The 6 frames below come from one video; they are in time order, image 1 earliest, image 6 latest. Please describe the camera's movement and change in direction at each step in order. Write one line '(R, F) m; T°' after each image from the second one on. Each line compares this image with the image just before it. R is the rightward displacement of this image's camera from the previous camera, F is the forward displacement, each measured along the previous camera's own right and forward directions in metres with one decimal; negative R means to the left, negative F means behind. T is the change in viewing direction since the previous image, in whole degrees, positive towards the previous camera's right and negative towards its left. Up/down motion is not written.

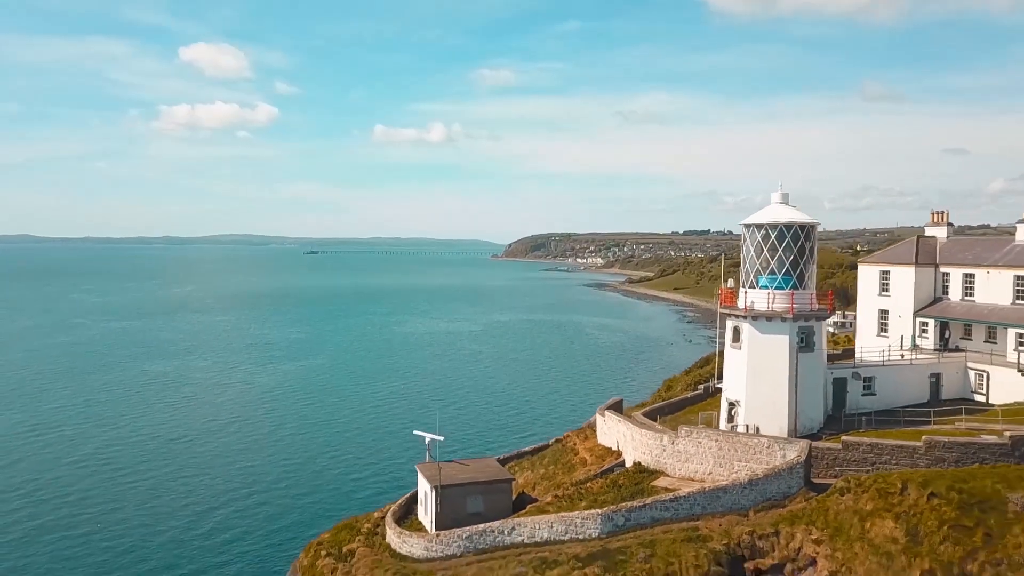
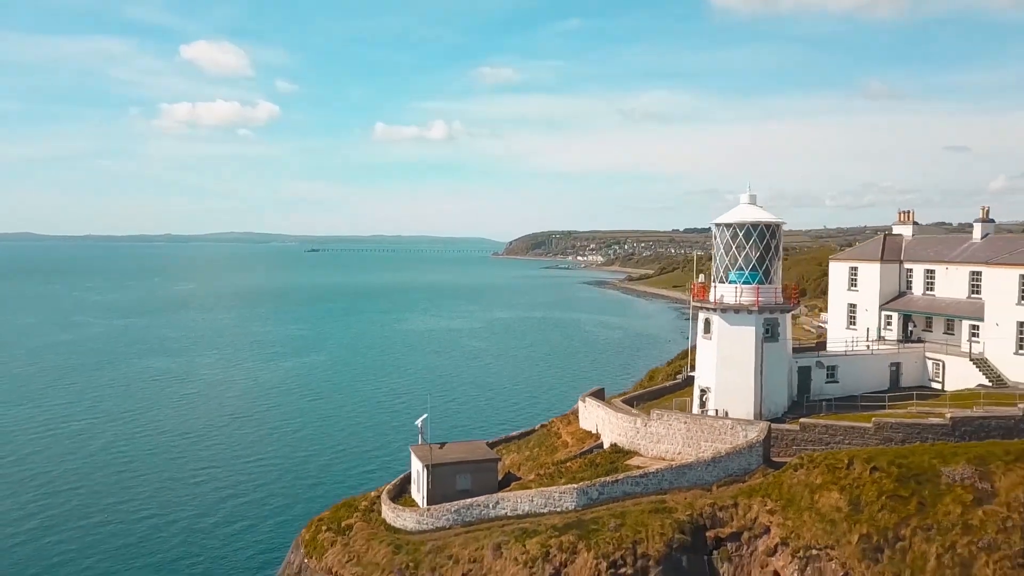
(+0.5, -1.8) m; 0°
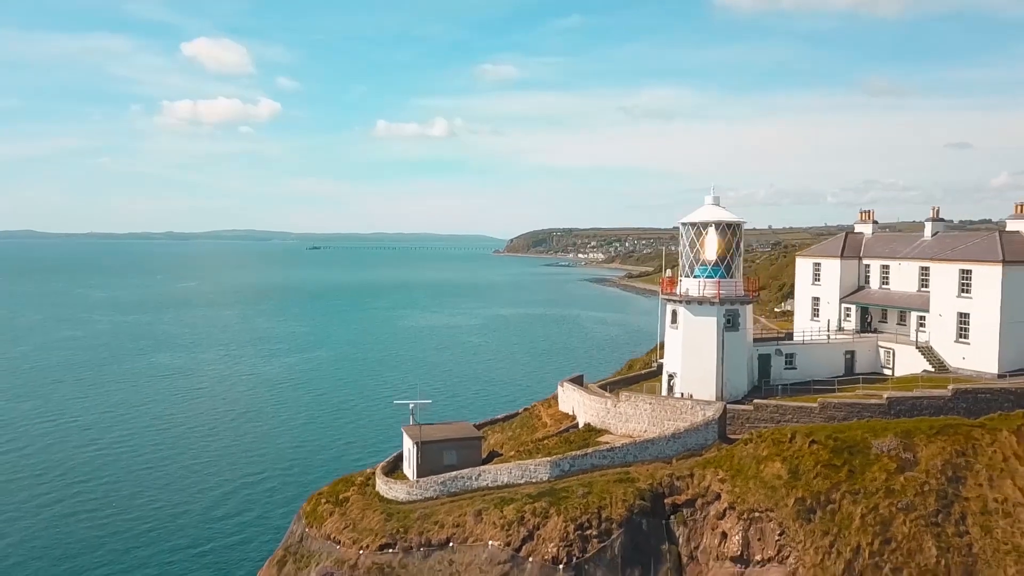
(+0.7, -2.3) m; 0°
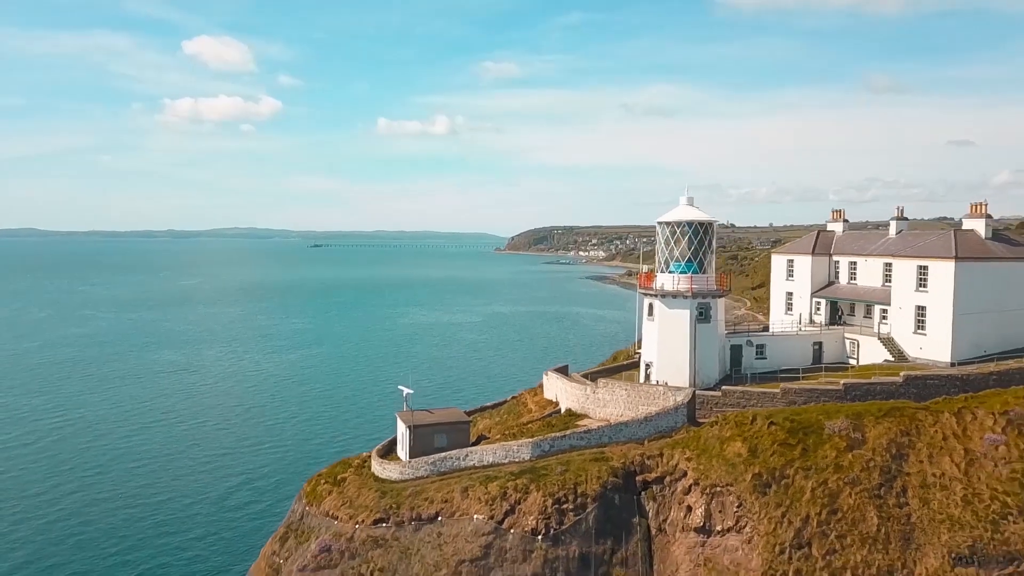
(+0.6, -1.9) m; 0°
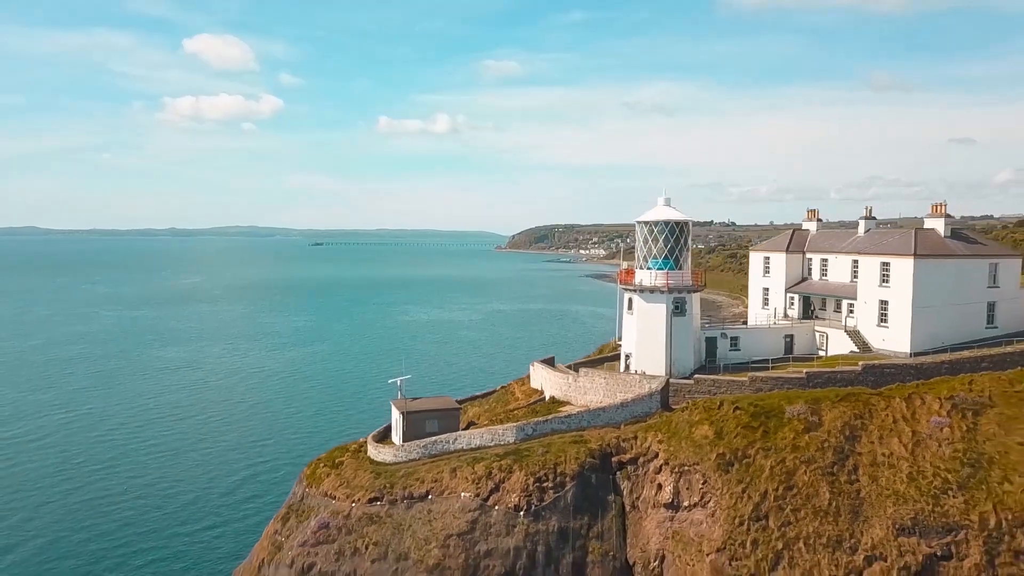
(+0.6, -1.9) m; 0°
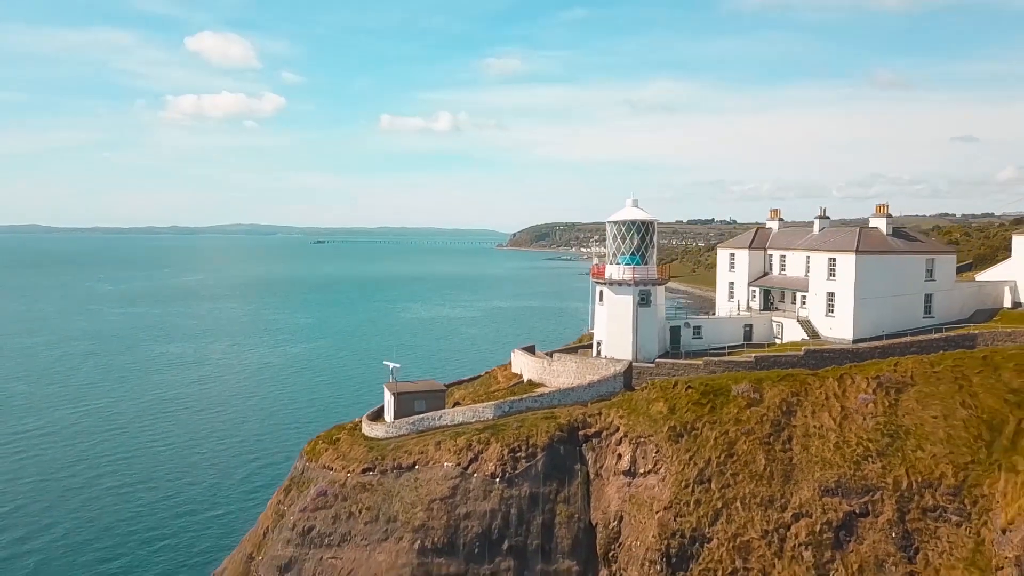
(+1.0, -3.1) m; 0°
